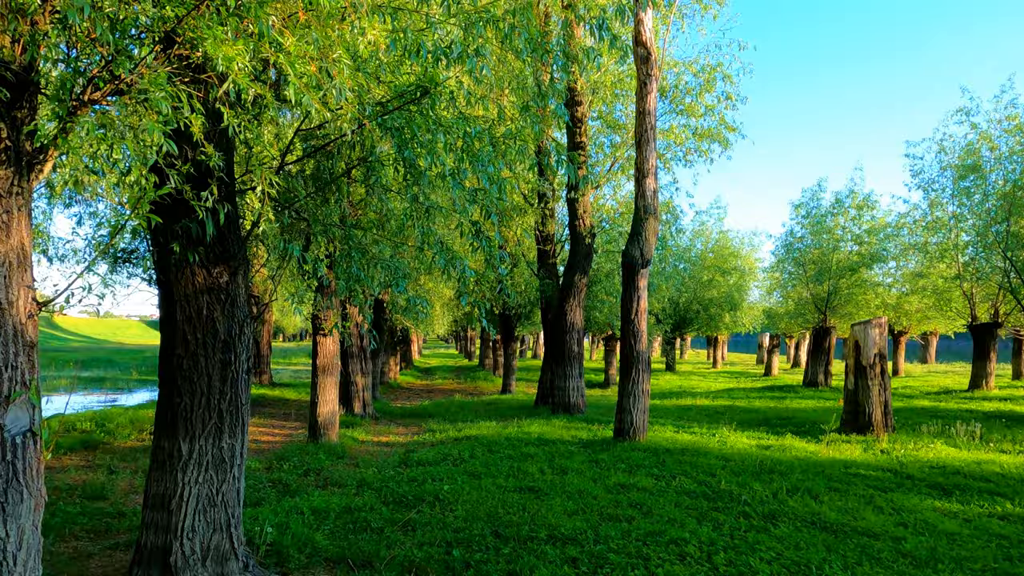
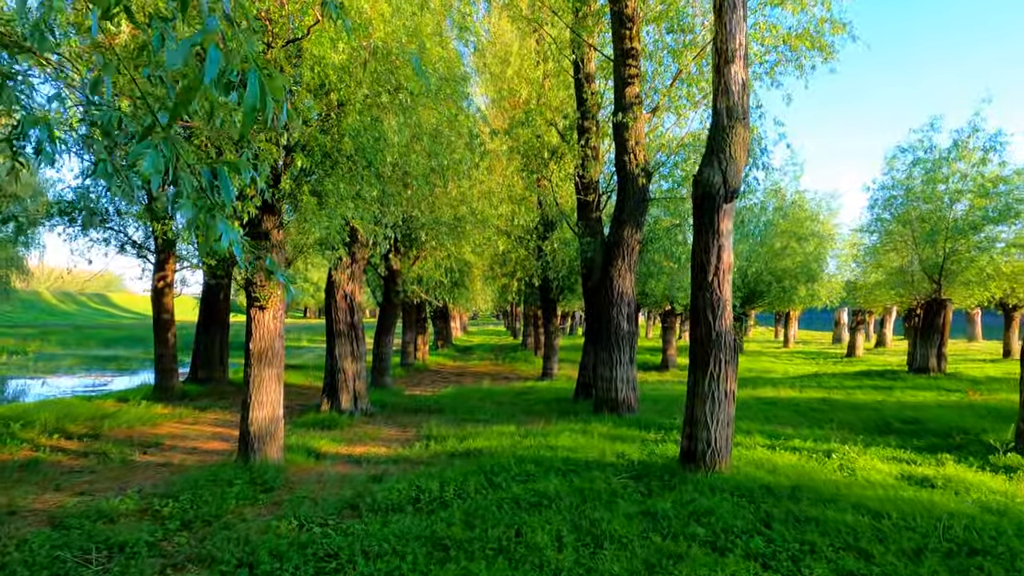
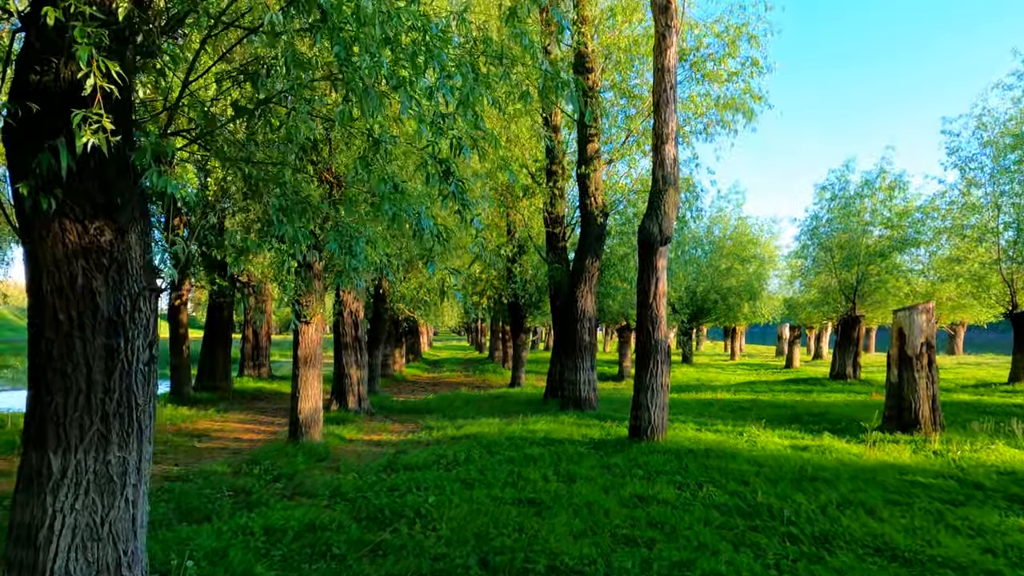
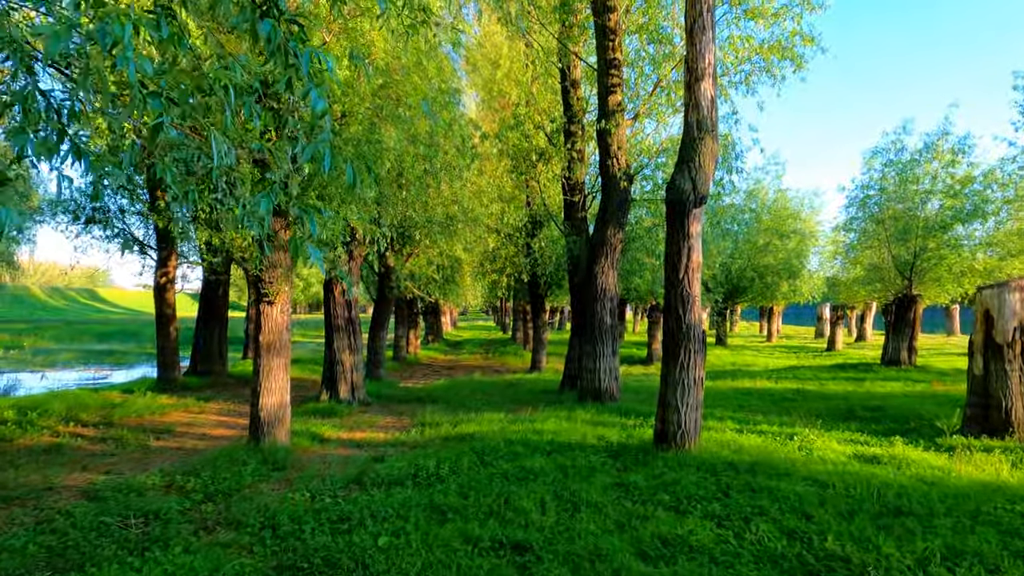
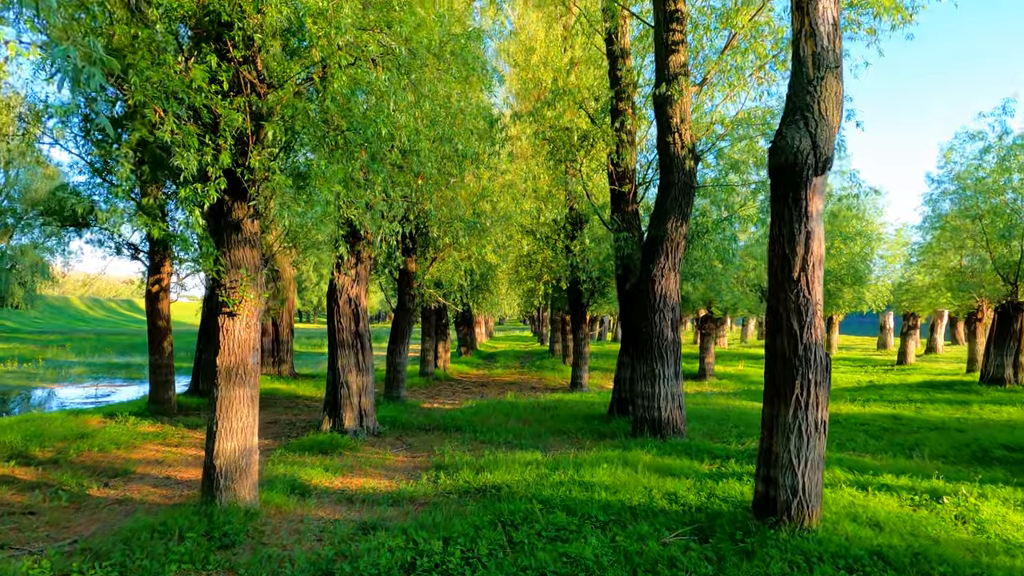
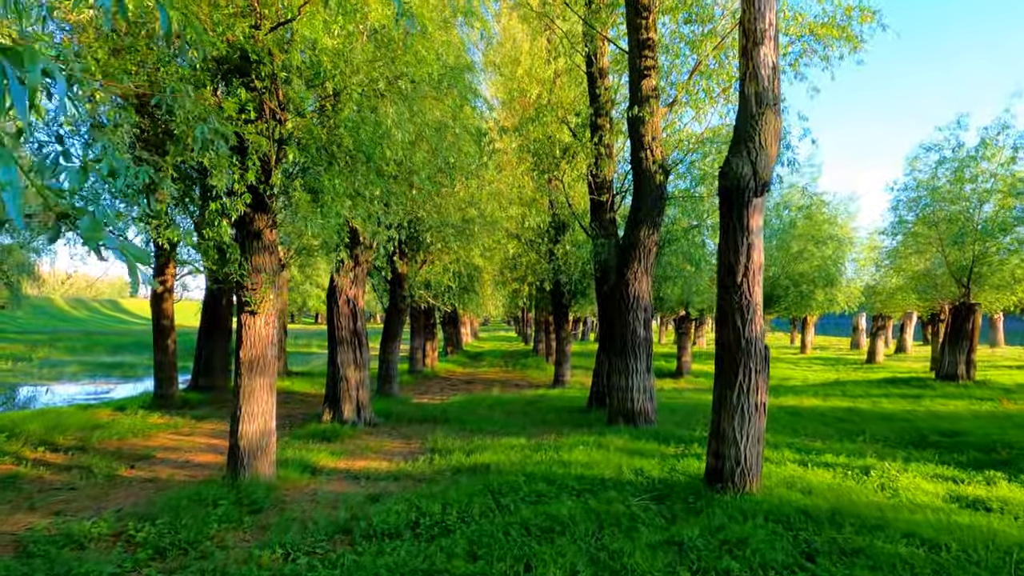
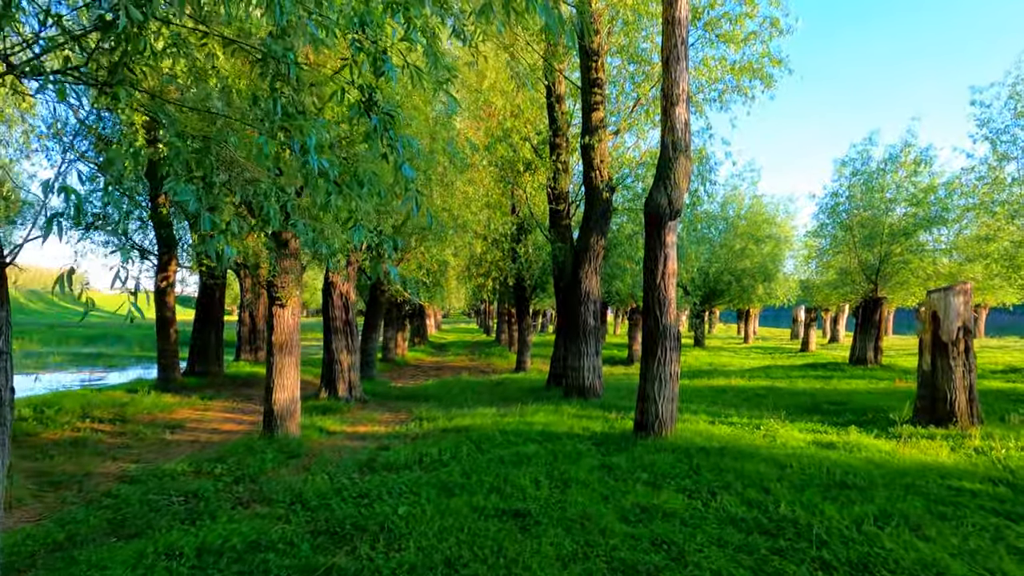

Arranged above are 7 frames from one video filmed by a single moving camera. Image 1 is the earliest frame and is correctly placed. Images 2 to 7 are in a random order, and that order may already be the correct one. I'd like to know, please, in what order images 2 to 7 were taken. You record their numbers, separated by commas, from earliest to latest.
3, 7, 4, 2, 6, 5
